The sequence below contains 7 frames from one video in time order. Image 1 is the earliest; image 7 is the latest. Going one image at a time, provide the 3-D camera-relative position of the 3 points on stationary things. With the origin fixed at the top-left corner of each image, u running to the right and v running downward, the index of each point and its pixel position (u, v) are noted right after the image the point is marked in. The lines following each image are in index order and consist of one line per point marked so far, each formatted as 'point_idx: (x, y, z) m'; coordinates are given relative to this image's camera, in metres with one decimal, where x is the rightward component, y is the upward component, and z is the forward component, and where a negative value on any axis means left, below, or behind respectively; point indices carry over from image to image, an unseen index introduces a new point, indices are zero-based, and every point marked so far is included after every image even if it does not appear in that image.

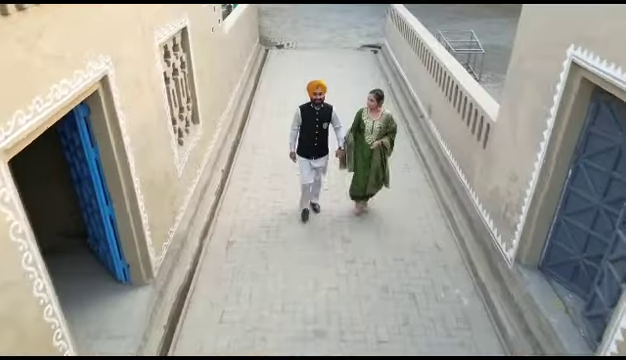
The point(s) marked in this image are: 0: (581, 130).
0: (+1.1, +0.2, +3.6) m
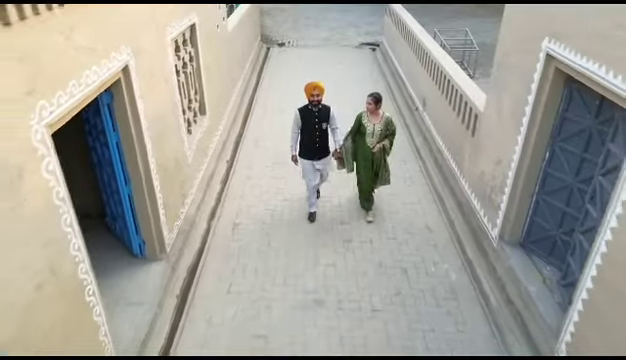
0: (+1.1, +0.3, +4.0) m
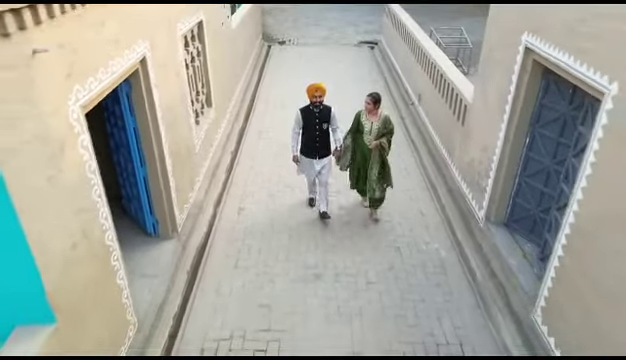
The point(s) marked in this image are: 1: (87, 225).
0: (+1.1, +0.4, +4.4) m
1: (-0.8, -0.2, +3.1) m
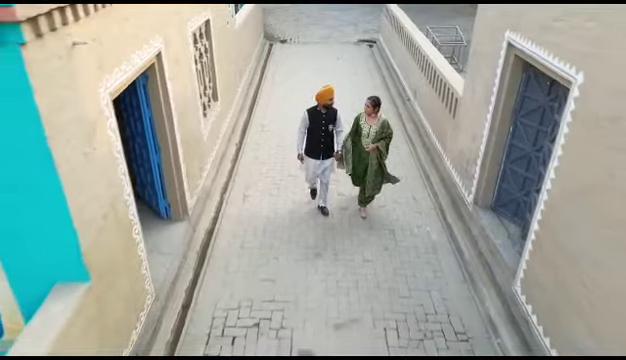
0: (+1.1, +0.5, +4.8) m
1: (-0.8, -0.1, +3.5) m
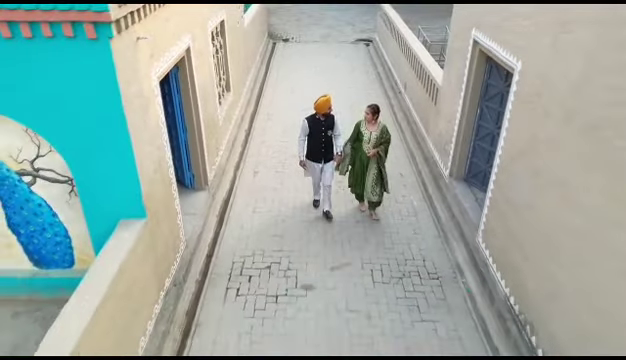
0: (+1.1, +0.6, +5.8) m
1: (-0.8, +0.1, +4.5) m
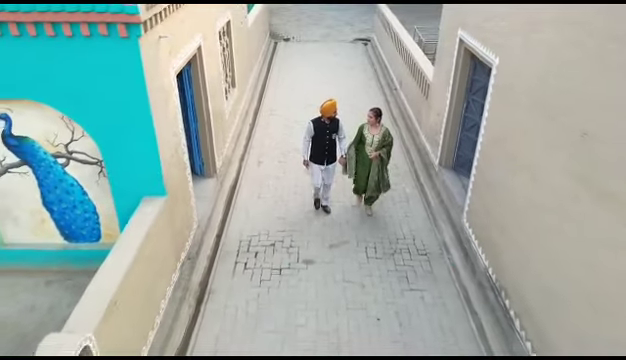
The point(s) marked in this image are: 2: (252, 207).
0: (+1.1, +0.7, +6.3) m
1: (-0.8, +0.2, +5.1) m
2: (-0.5, -0.2, +6.8) m
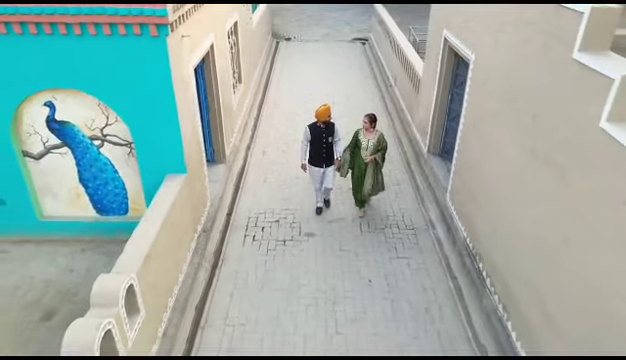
0: (+1.1, +0.8, +7.1) m
1: (-0.8, +0.3, +5.8) m
2: (-0.5, -0.1, +7.5) m
